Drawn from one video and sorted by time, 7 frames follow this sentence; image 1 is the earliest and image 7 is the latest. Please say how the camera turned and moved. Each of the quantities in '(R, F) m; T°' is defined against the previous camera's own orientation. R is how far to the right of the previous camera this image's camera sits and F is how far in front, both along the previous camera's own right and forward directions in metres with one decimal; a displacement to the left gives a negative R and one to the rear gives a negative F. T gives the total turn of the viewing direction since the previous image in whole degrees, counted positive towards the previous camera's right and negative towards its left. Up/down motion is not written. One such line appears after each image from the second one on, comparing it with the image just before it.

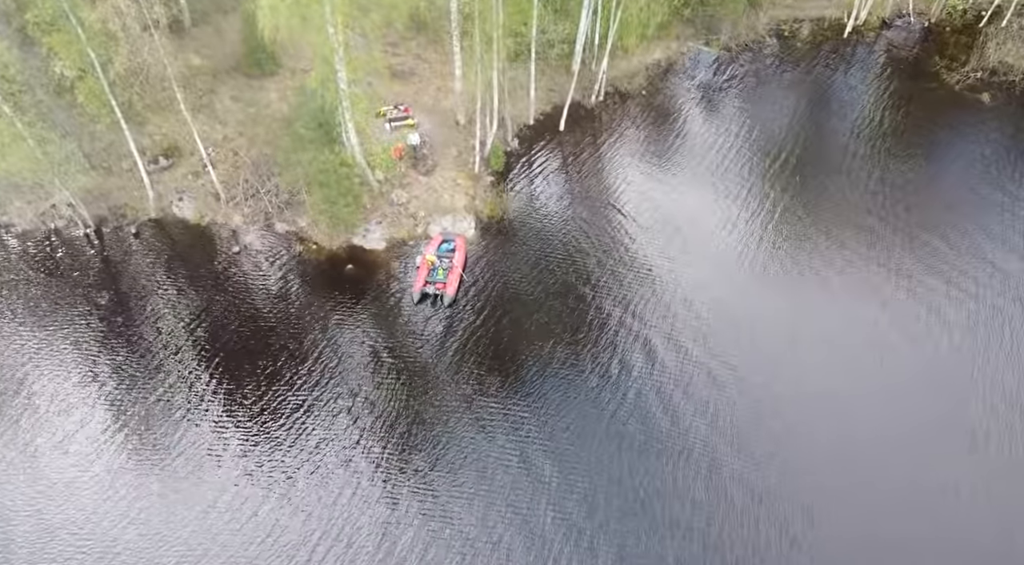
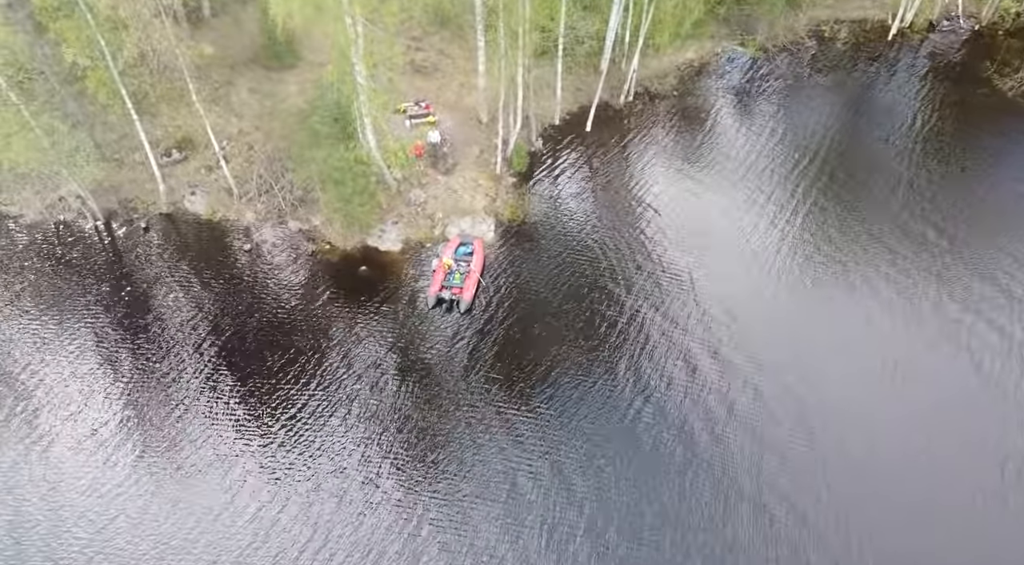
(0.0, +1.4) m; -2°
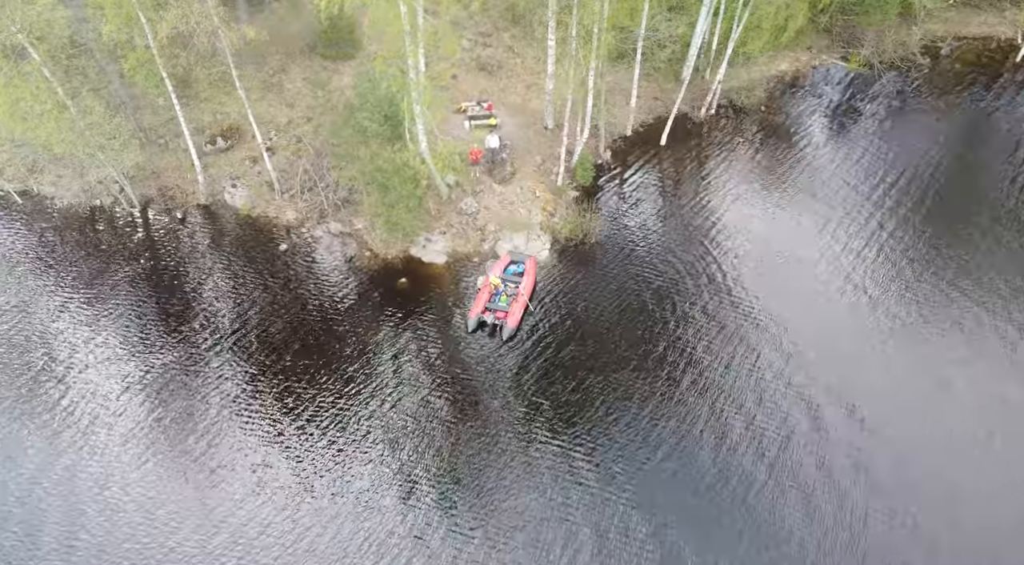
(+0.1, +3.0) m; -5°
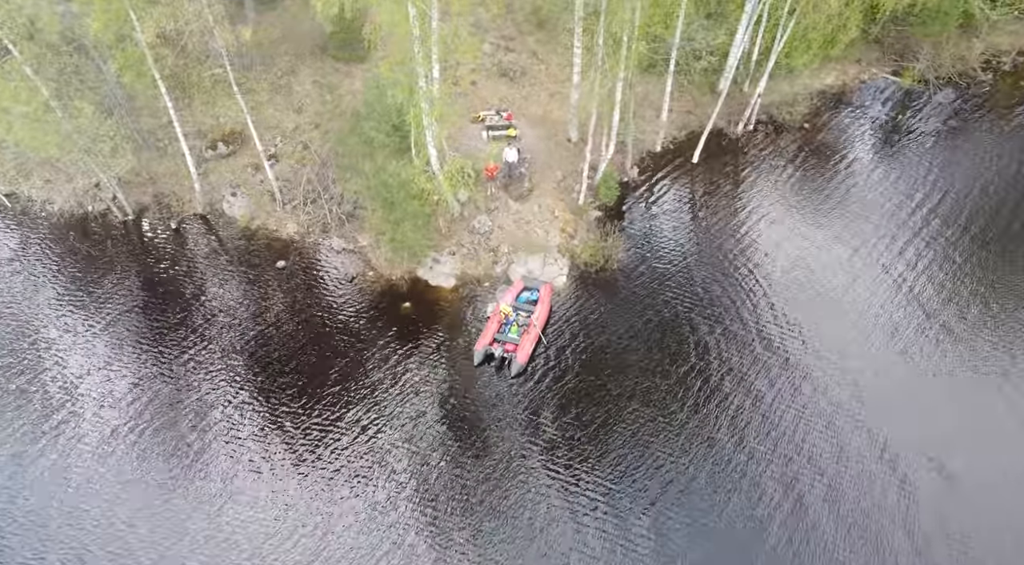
(+0.4, +2.2) m; -2°
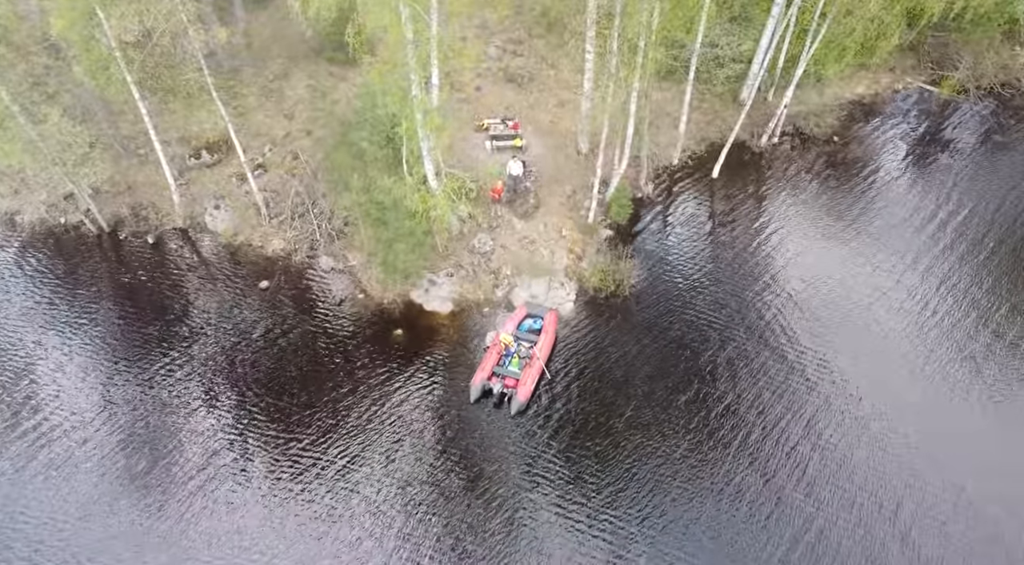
(+0.3, +2.2) m; -1°
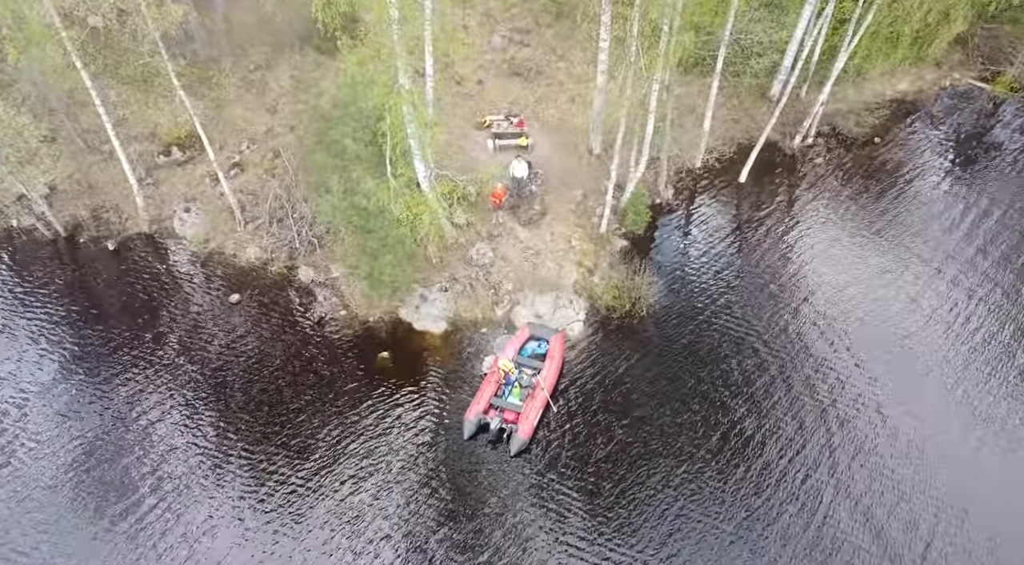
(+0.2, +2.8) m; -1°
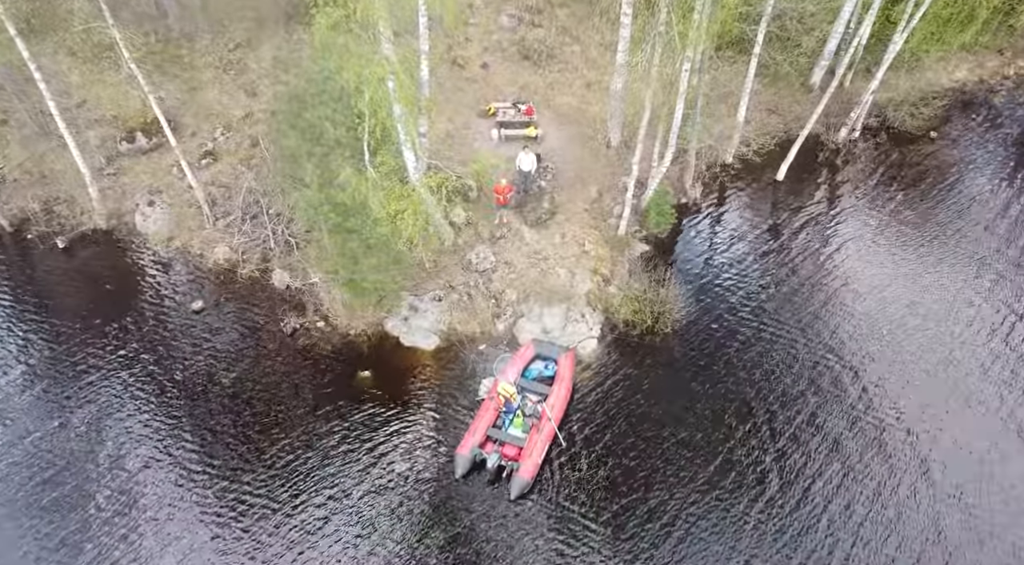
(+0.2, +2.9) m; -1°
